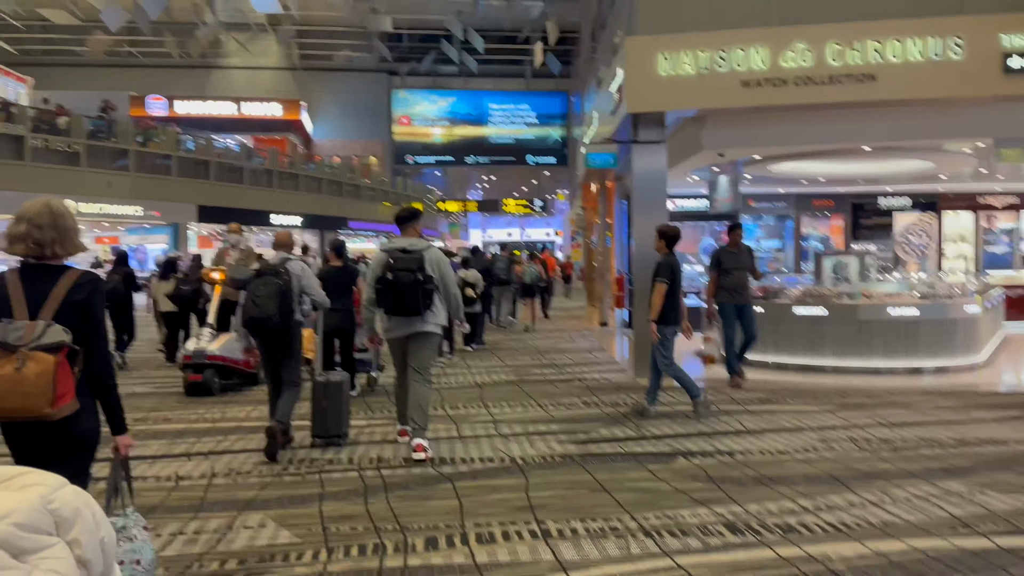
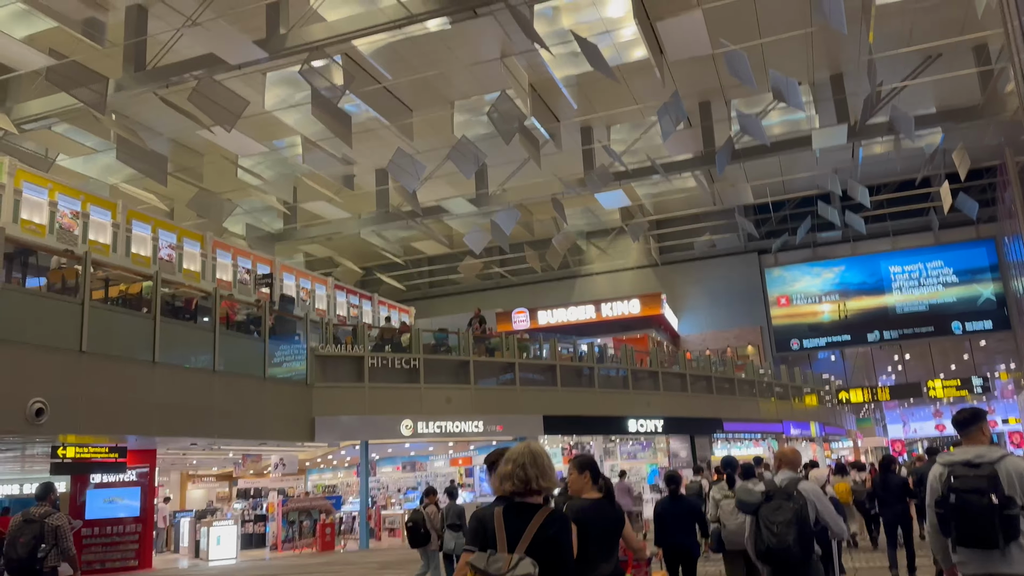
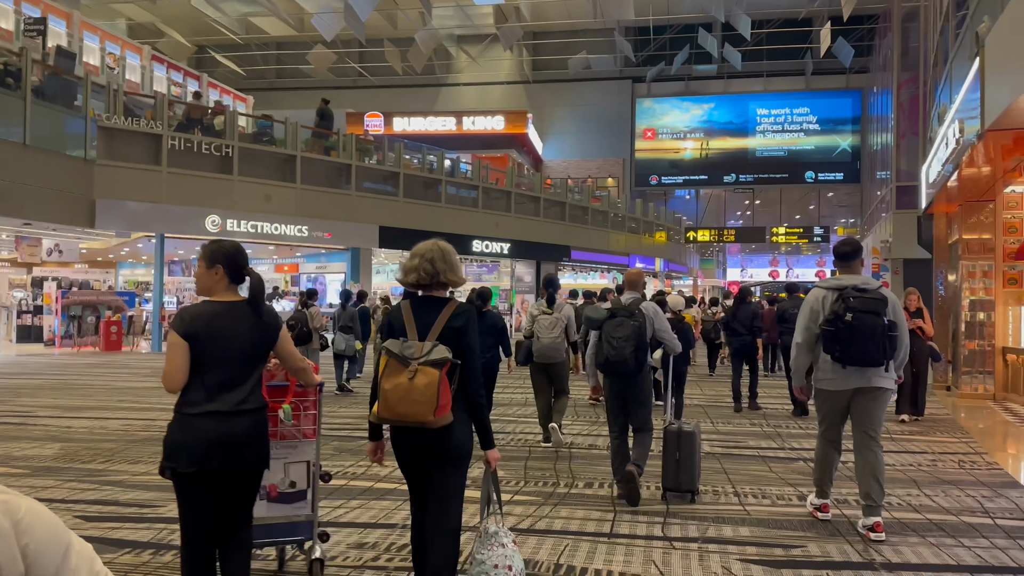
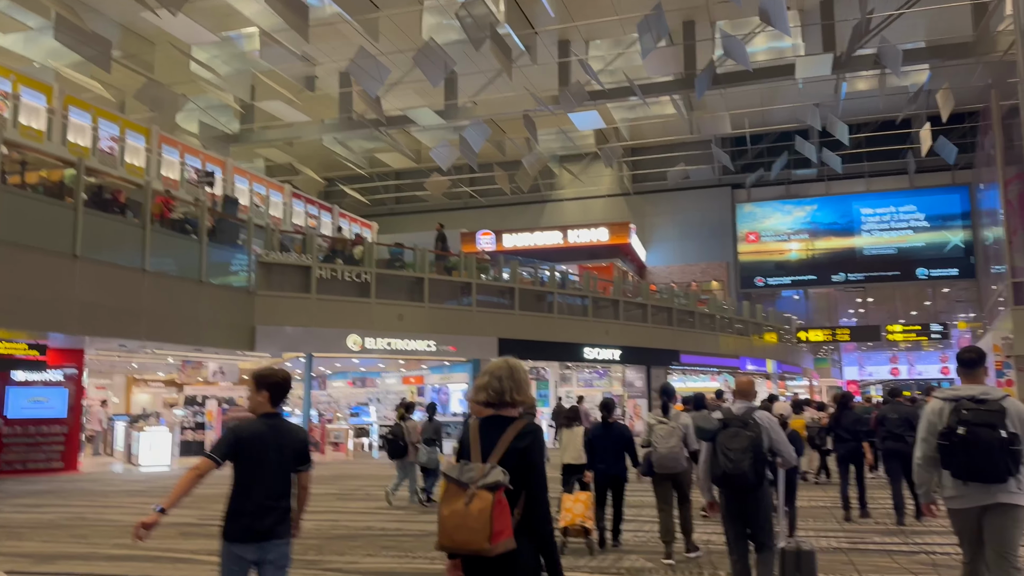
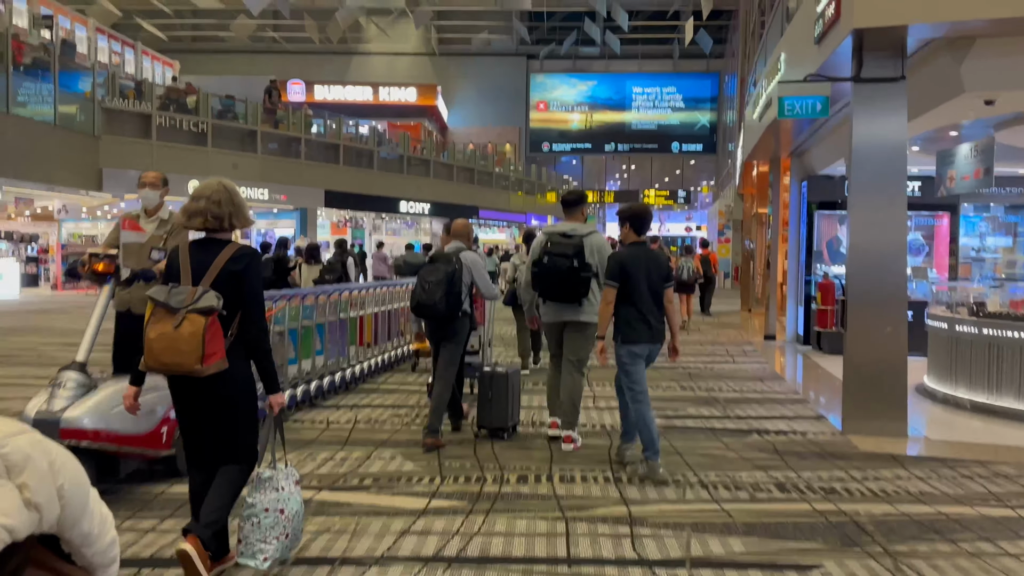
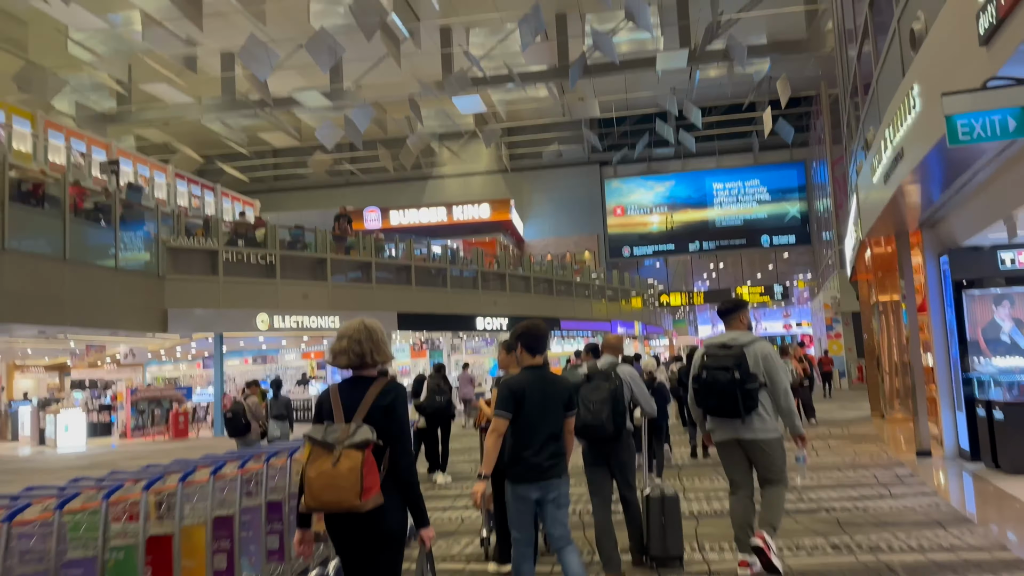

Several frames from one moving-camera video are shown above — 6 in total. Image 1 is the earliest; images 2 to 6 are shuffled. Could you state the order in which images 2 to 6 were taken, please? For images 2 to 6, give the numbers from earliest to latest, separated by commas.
5, 6, 2, 4, 3
